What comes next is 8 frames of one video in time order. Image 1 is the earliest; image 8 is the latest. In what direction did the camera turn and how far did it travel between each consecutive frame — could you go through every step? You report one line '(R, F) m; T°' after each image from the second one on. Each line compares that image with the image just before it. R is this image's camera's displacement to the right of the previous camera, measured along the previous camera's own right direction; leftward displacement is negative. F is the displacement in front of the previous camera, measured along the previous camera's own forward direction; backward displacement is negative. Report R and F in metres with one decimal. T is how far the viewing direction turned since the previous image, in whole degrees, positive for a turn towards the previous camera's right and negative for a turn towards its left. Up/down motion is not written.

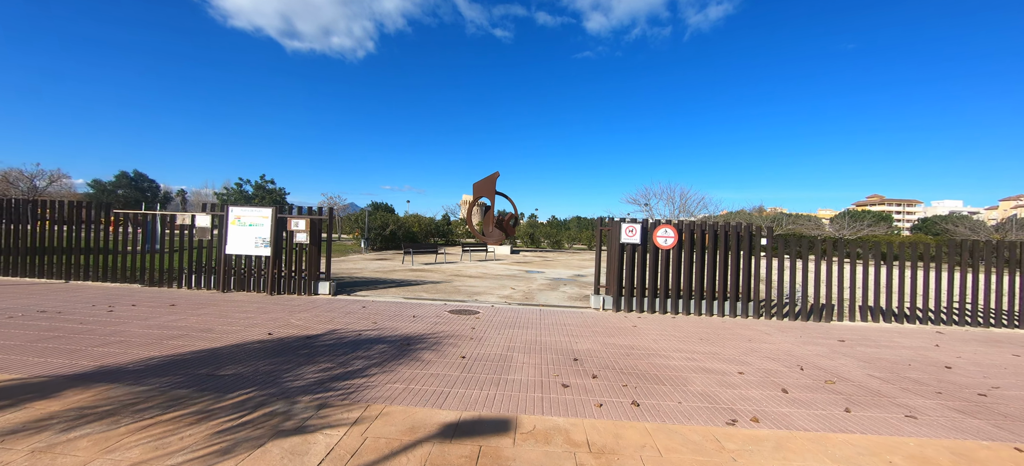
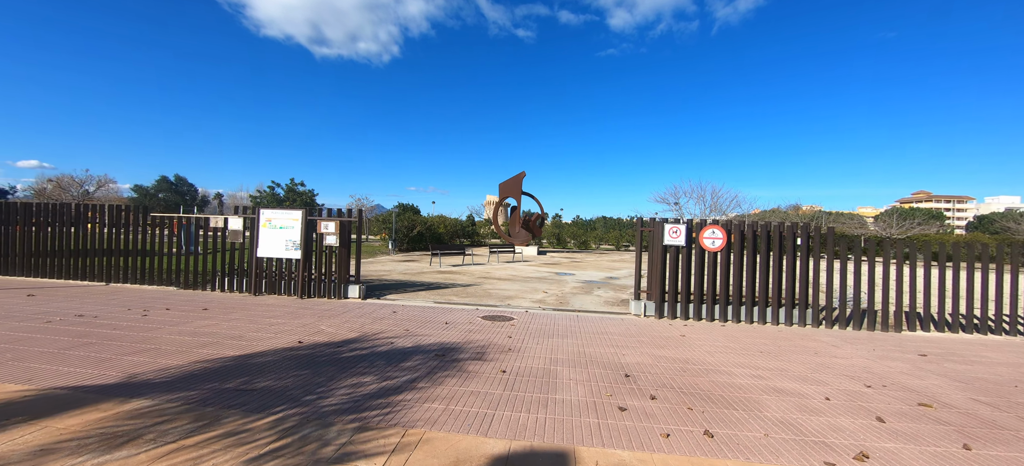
(-0.2, +0.4) m; -3°
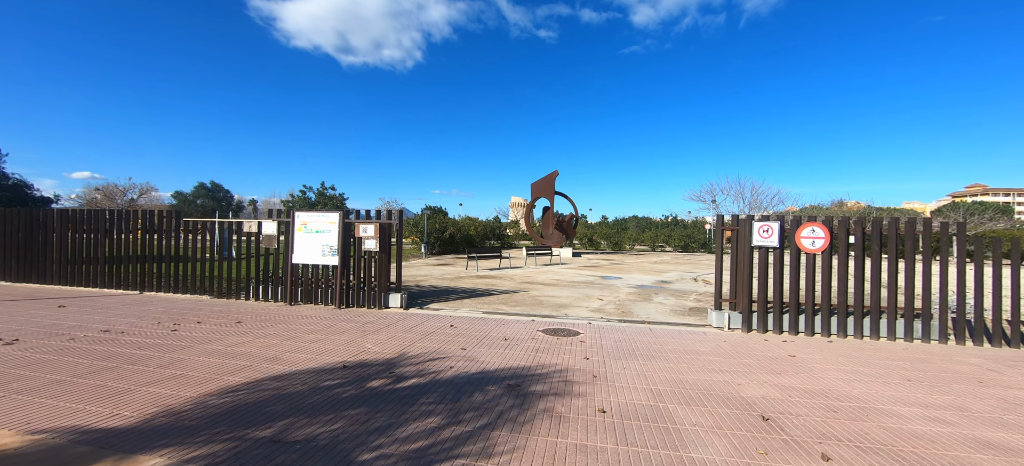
(-0.6, +0.9) m; -3°
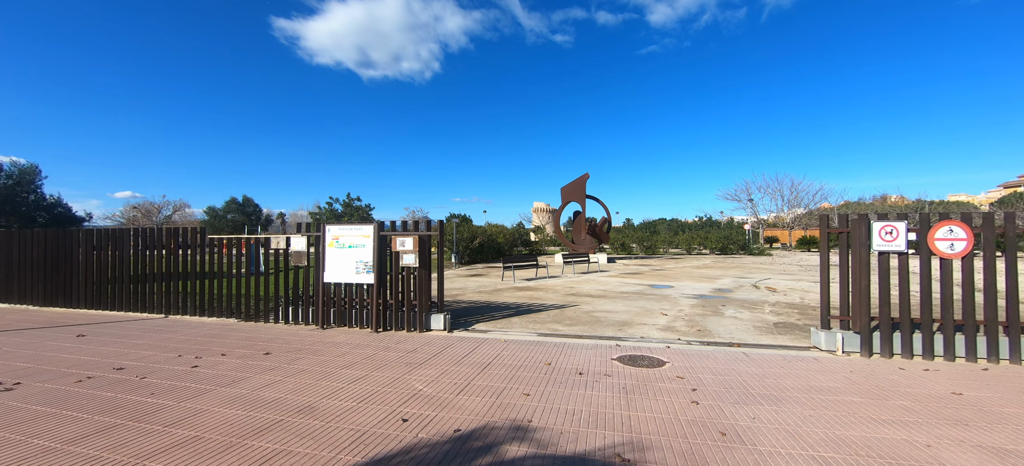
(-0.6, +0.9) m; -3°
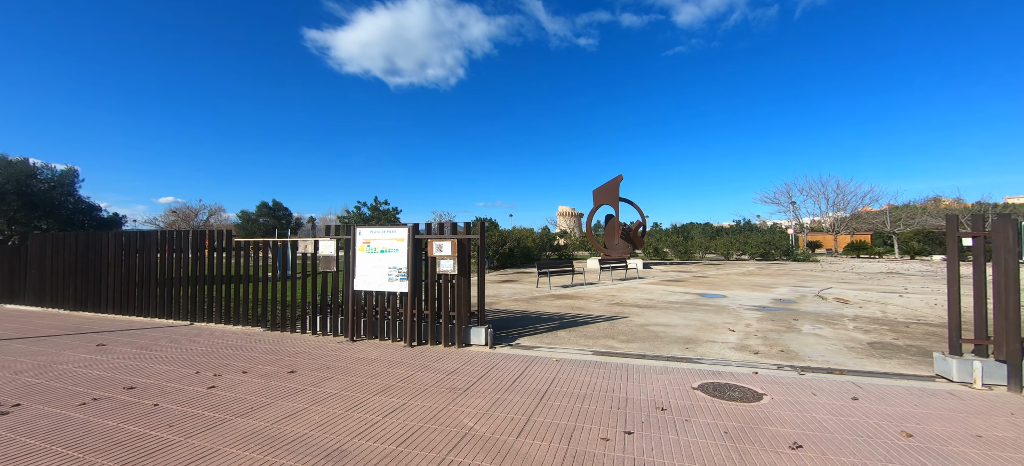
(-0.4, +0.7) m; -3°
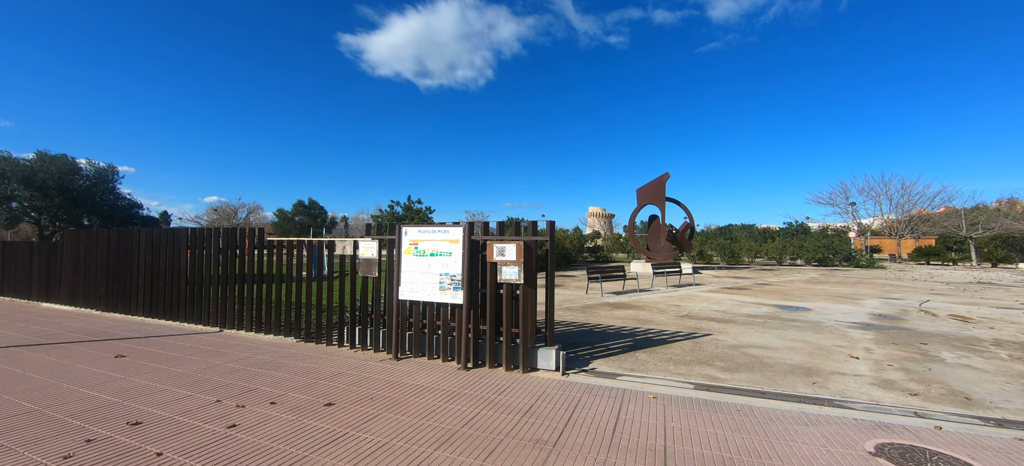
(-0.6, +1.0) m; -4°
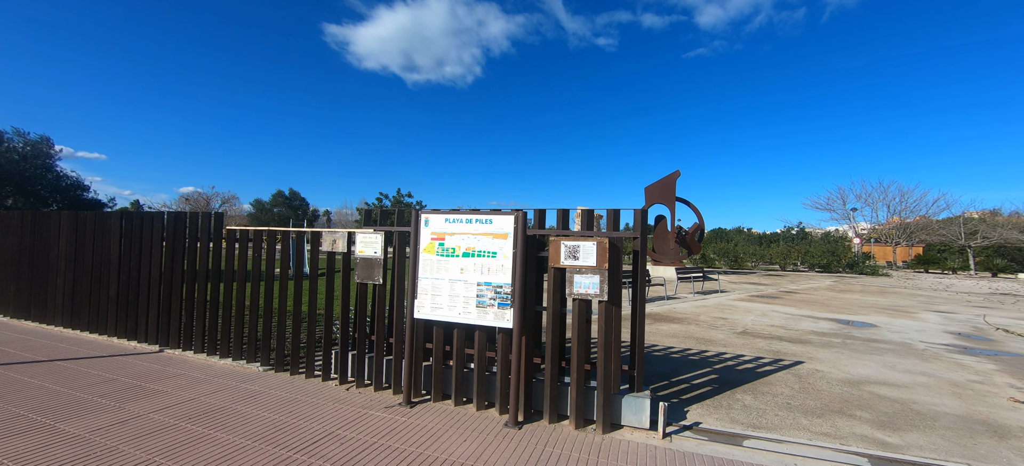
(-0.8, +1.6) m; +2°
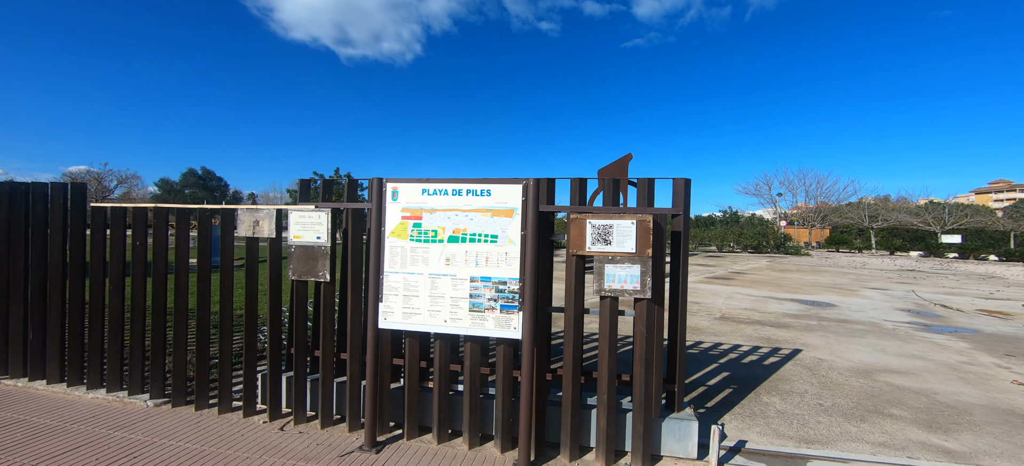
(-0.4, +1.0) m; +8°
